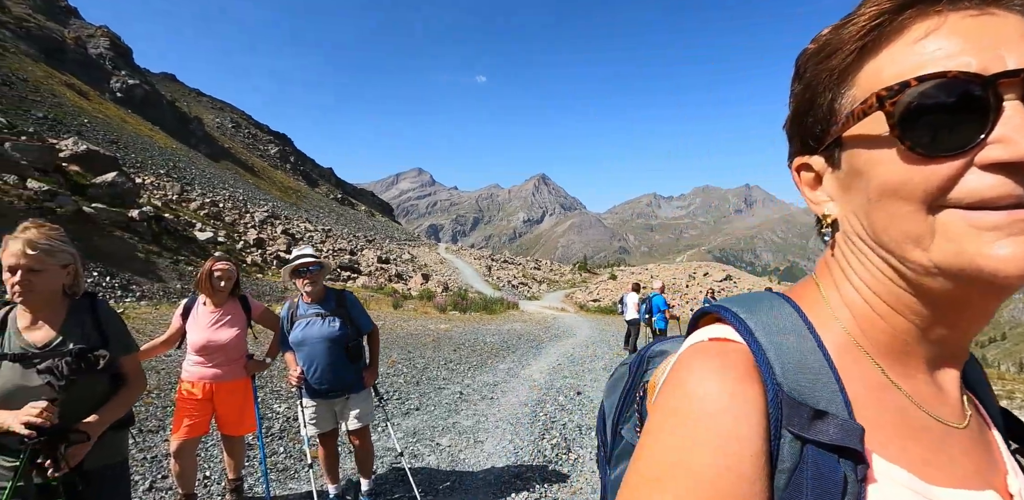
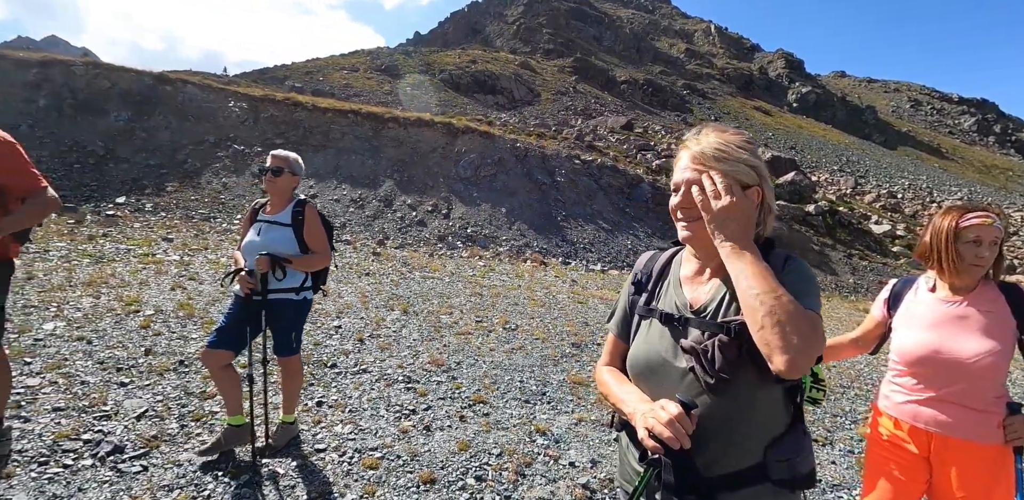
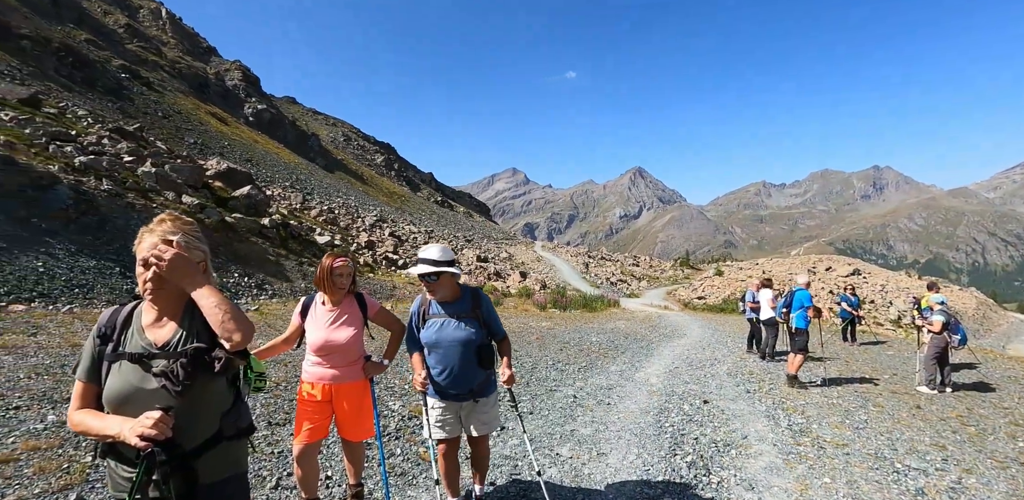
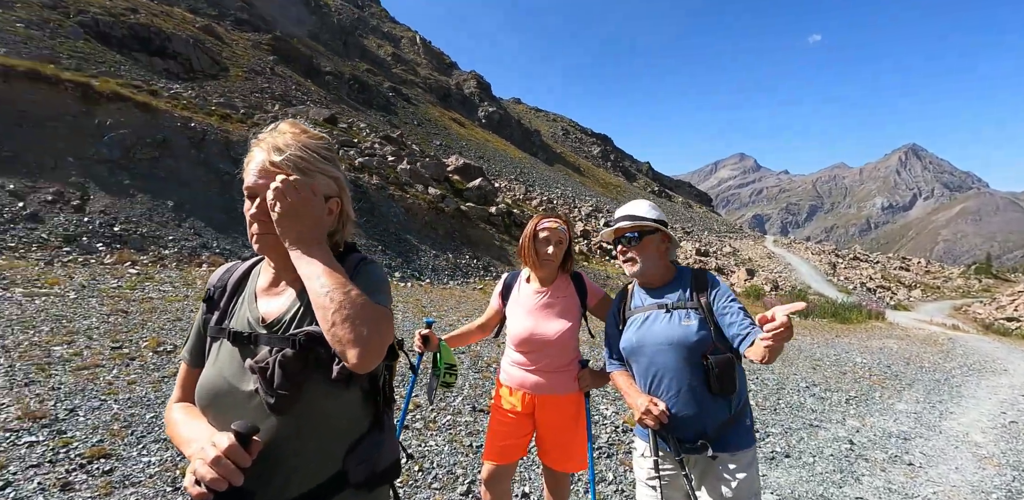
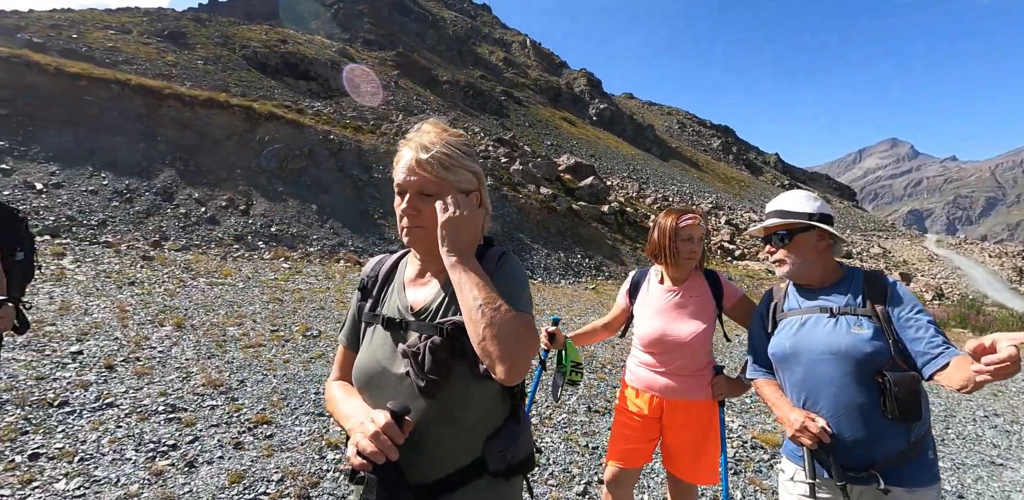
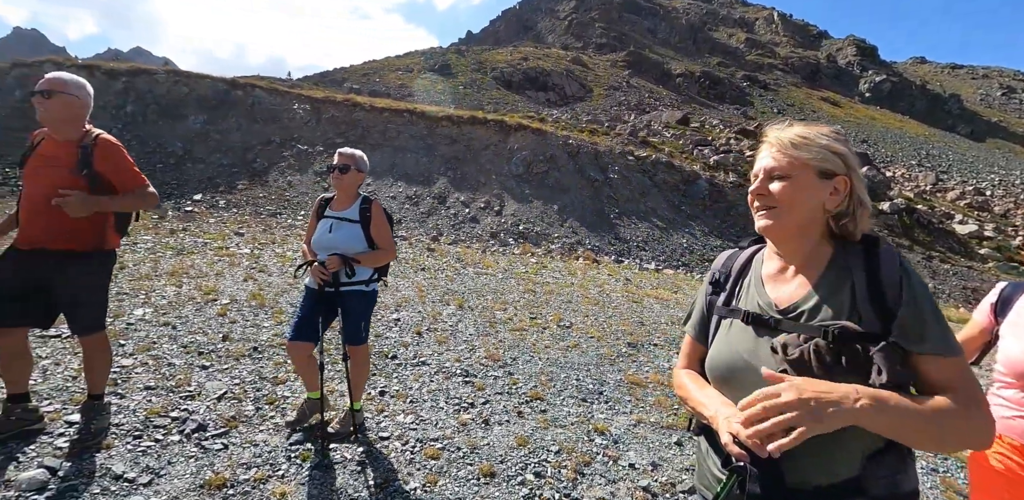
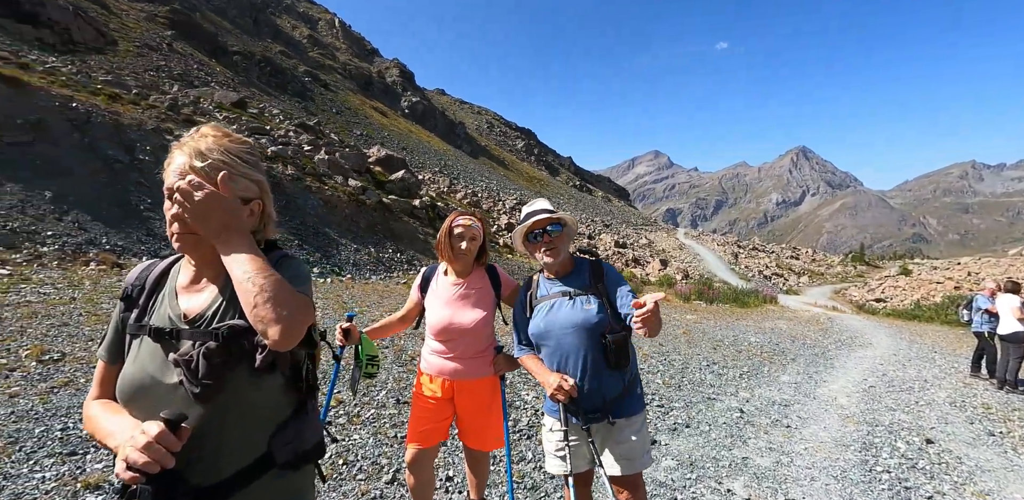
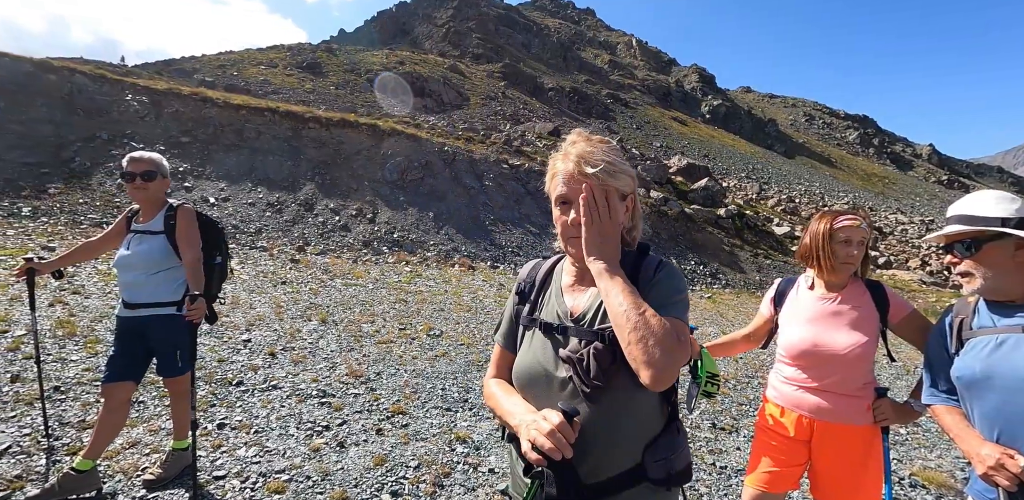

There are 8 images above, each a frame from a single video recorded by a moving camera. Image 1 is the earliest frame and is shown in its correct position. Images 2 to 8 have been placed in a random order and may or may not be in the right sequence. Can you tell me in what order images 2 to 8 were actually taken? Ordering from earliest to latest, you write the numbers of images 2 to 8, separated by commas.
3, 7, 4, 5, 8, 2, 6
